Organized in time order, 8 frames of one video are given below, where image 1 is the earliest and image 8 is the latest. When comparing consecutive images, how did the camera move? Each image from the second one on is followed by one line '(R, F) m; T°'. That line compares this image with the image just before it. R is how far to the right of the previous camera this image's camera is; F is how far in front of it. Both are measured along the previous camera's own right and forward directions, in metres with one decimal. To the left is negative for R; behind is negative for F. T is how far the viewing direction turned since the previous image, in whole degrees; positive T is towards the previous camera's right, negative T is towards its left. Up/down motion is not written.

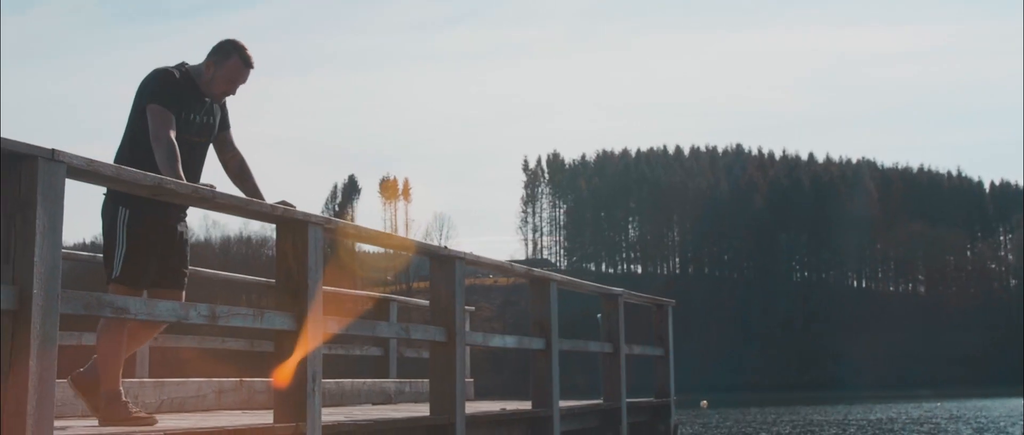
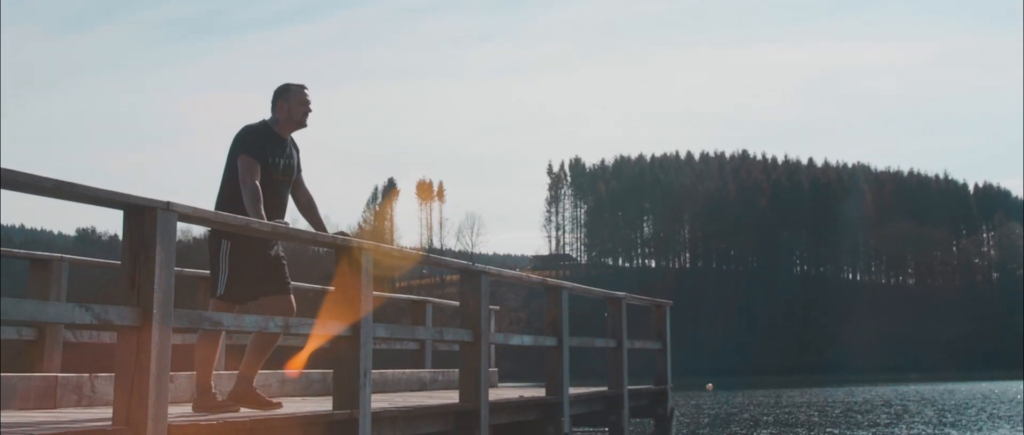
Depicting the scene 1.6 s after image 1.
(+0.1, -0.9) m; -2°
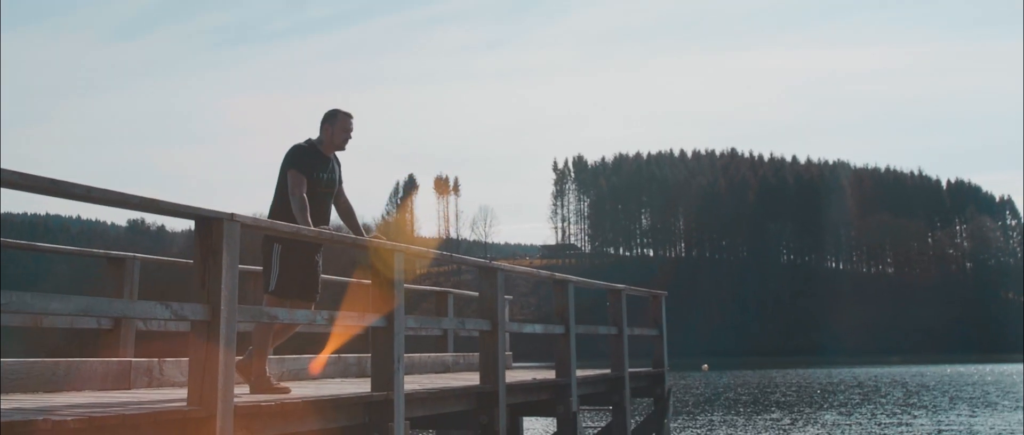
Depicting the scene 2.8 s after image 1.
(-0.1, -0.7) m; 0°
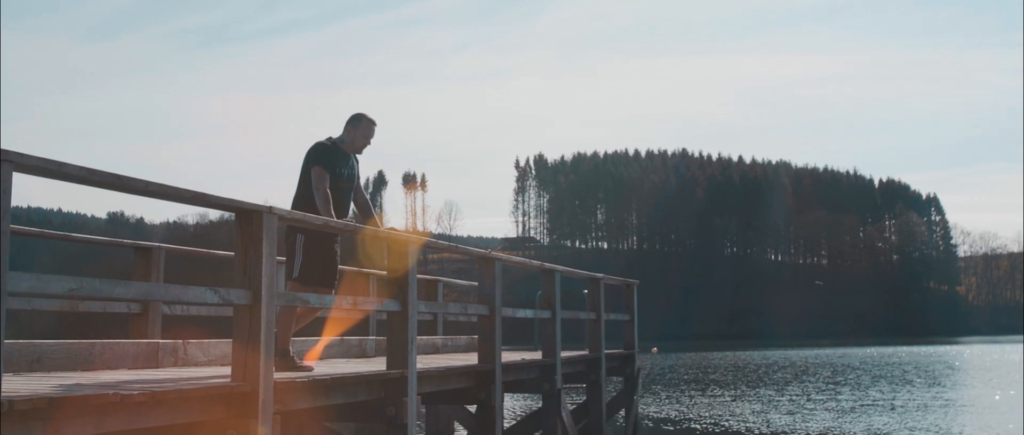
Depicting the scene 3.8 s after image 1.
(-0.6, -0.5) m; +5°
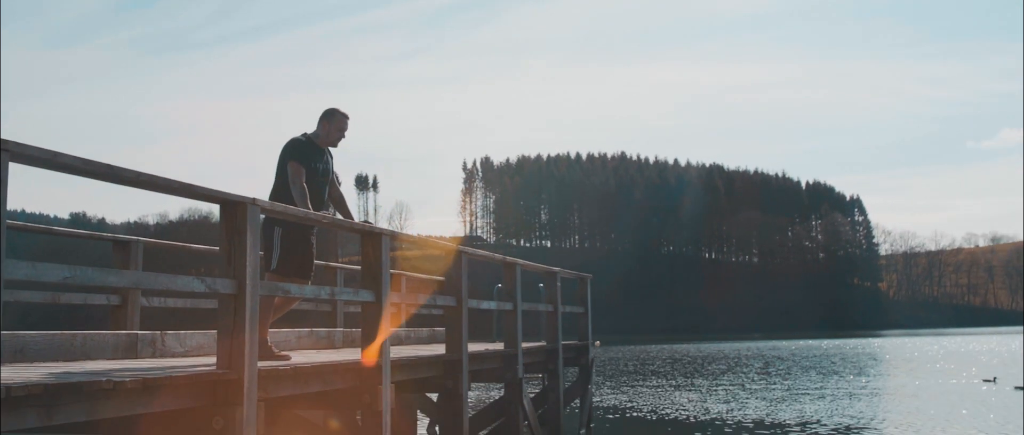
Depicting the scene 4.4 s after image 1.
(-0.3, -0.3) m; +5°
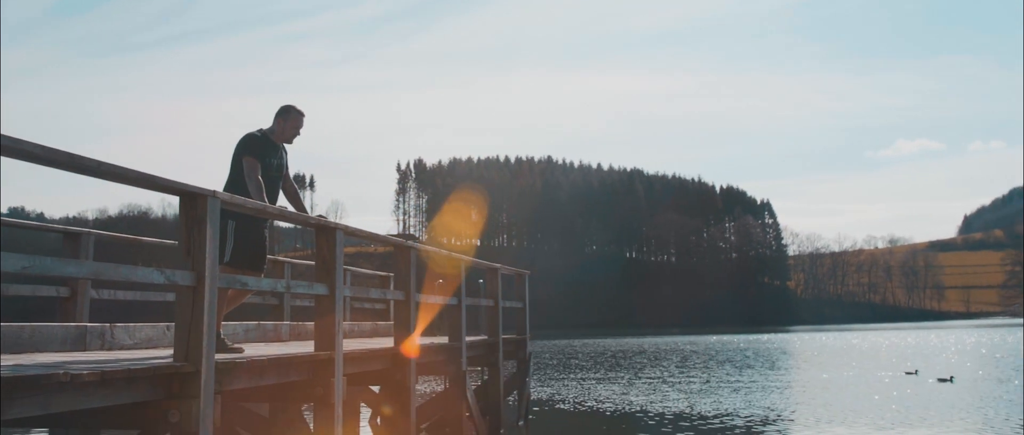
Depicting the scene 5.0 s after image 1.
(-0.3, -0.3) m; +5°
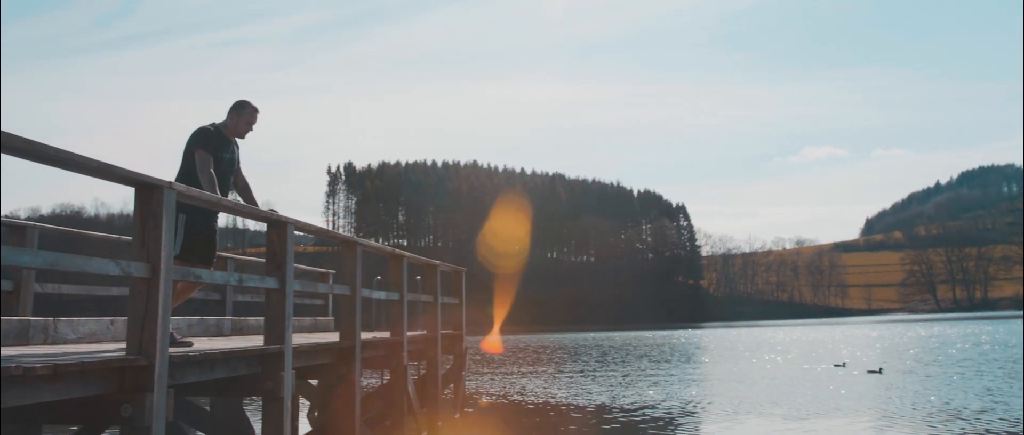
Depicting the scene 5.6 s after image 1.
(-0.3, -0.3) m; +5°
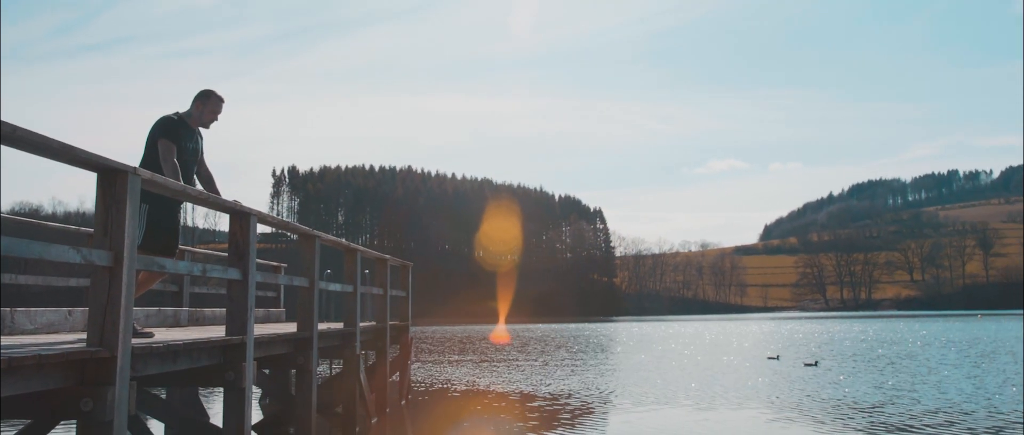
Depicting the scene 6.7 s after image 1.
(-0.4, -0.8) m; +6°
